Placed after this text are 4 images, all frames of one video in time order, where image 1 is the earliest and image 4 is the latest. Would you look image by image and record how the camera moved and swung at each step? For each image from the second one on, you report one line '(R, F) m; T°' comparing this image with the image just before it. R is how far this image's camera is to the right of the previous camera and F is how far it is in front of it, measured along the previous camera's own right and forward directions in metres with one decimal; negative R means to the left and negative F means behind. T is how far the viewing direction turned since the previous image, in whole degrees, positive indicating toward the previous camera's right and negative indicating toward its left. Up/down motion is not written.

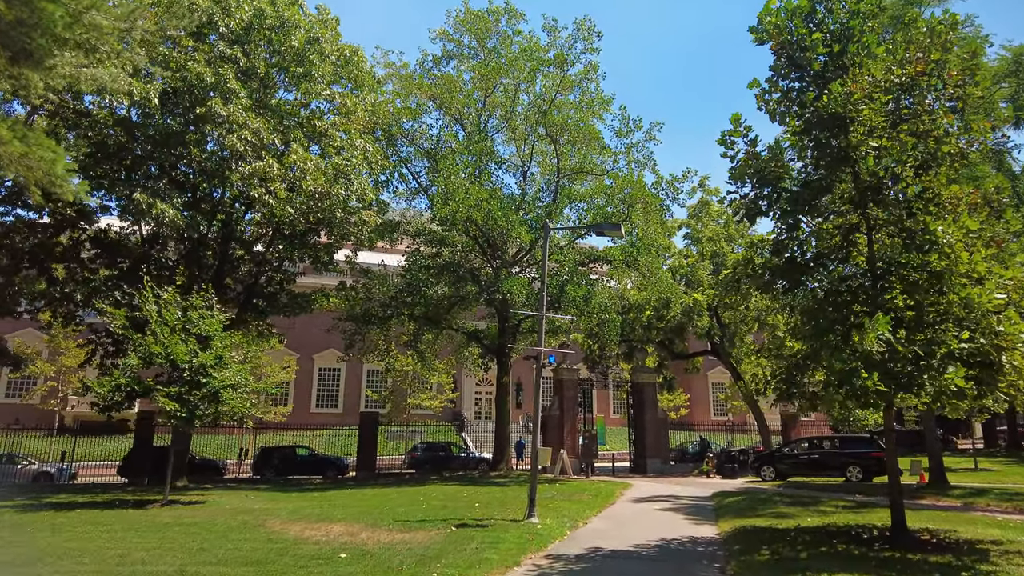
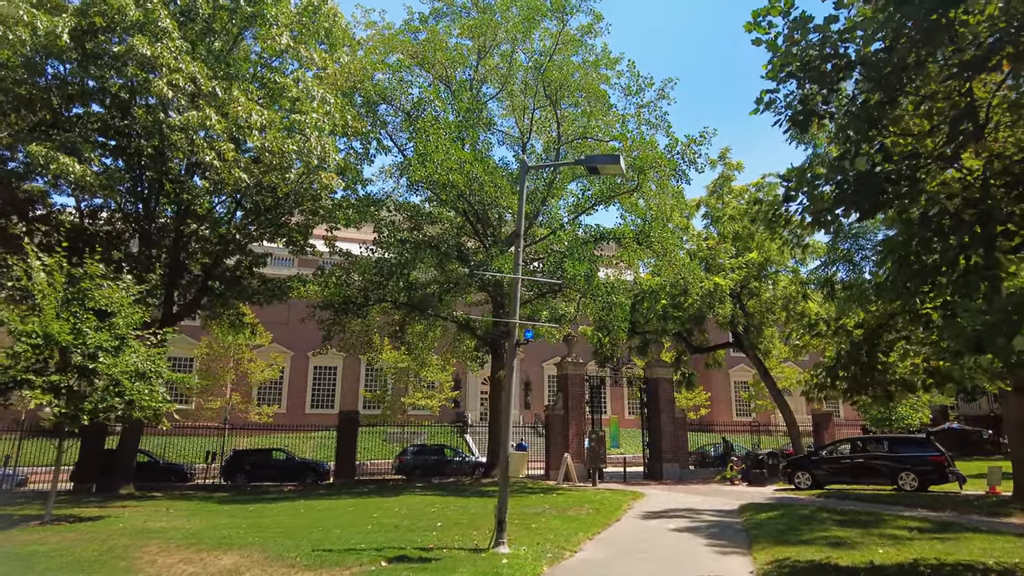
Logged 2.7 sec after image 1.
(+0.8, +3.0) m; -2°
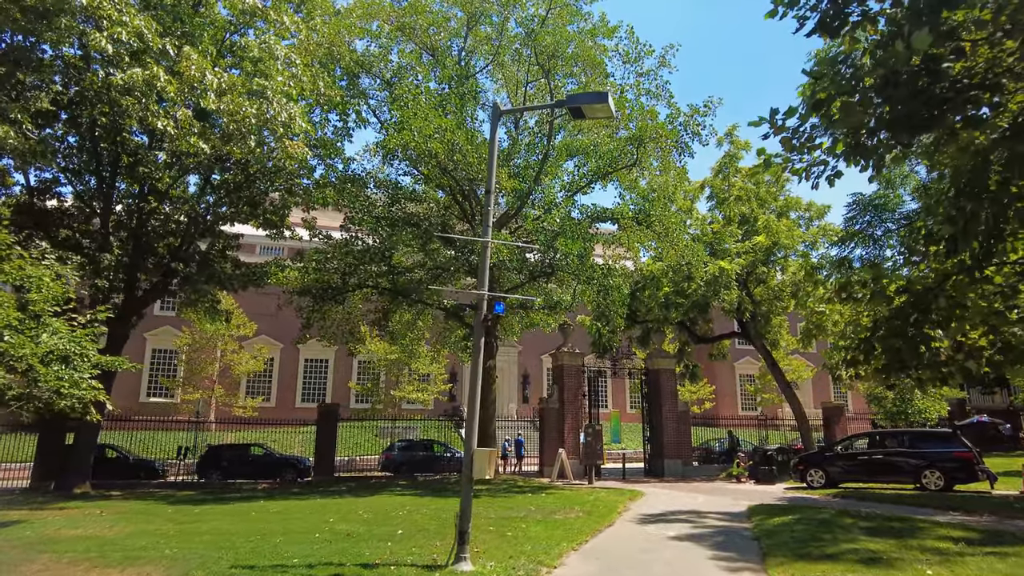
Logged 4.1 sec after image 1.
(+0.5, +1.6) m; 0°
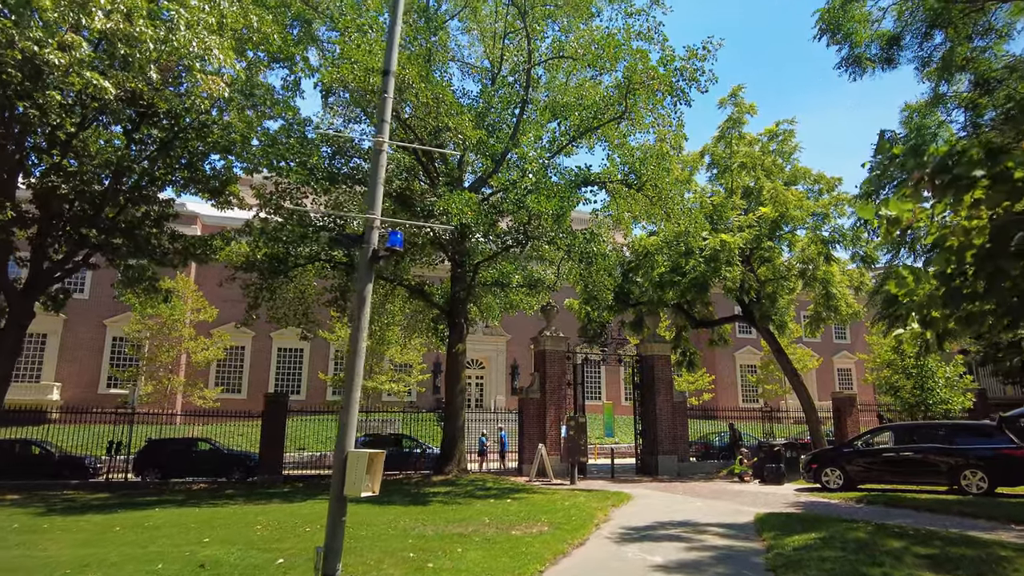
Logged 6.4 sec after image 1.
(+0.8, +2.7) m; 0°
